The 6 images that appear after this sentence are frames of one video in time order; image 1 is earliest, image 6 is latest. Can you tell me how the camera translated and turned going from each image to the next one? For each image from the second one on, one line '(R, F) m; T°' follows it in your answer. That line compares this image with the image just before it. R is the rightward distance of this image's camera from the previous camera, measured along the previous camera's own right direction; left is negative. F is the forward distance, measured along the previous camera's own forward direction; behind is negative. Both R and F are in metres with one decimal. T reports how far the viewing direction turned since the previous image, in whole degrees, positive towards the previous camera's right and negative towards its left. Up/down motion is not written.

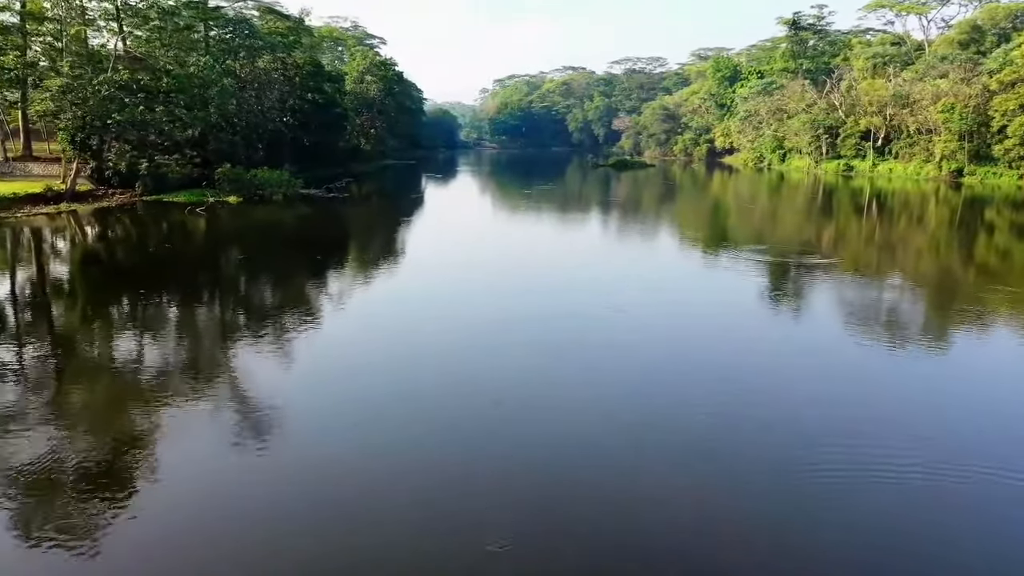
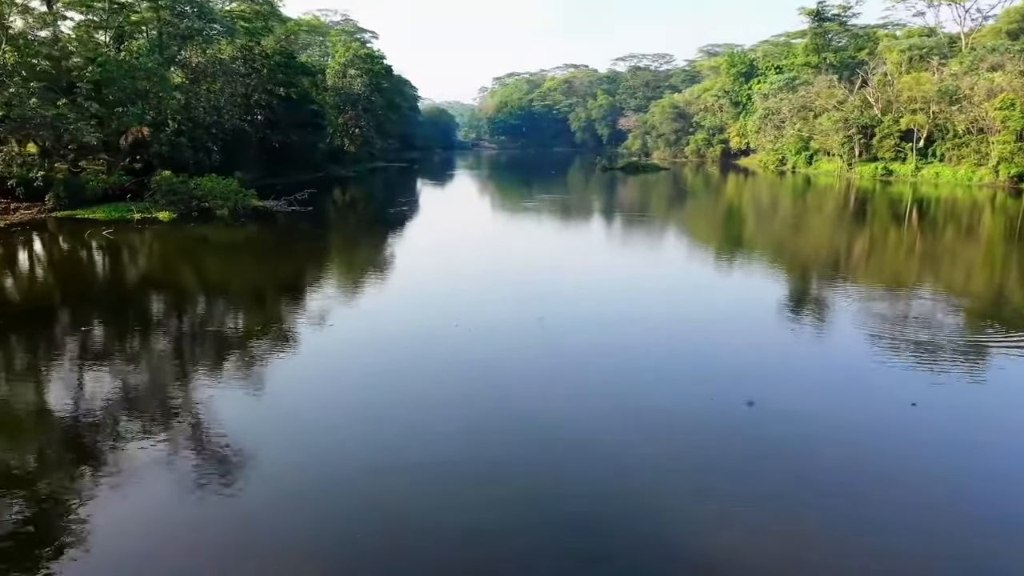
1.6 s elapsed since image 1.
(0.0, +2.8) m; 0°
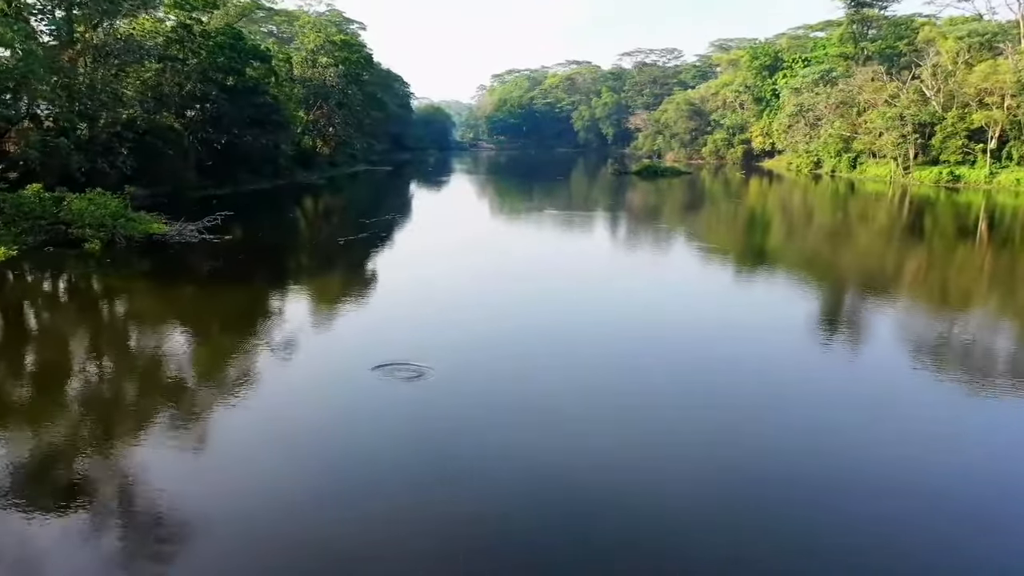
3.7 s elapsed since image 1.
(0.0, +3.6) m; 0°
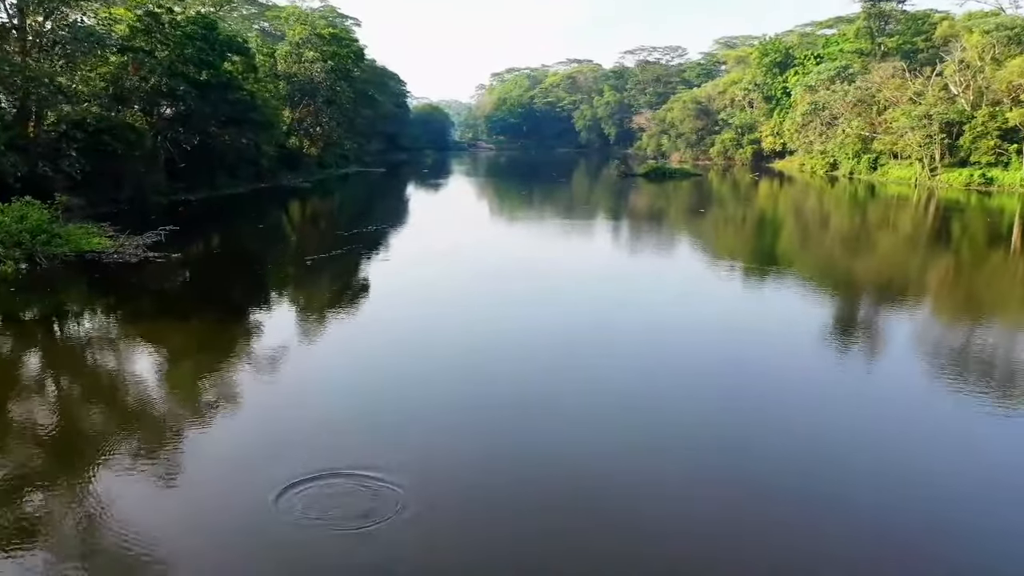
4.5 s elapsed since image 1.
(0.0, +1.4) m; 0°
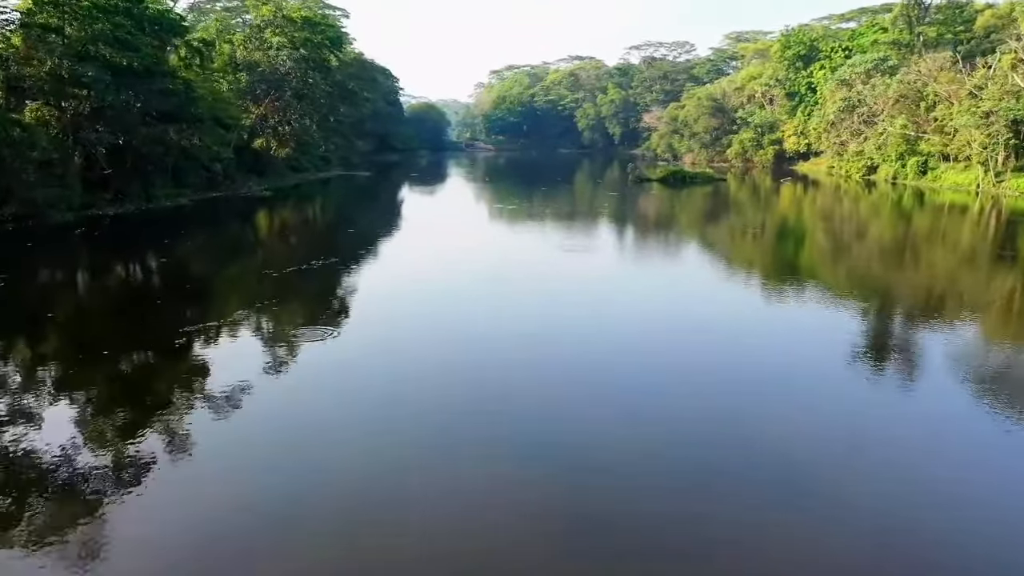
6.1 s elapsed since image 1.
(0.0, +2.8) m; 0°
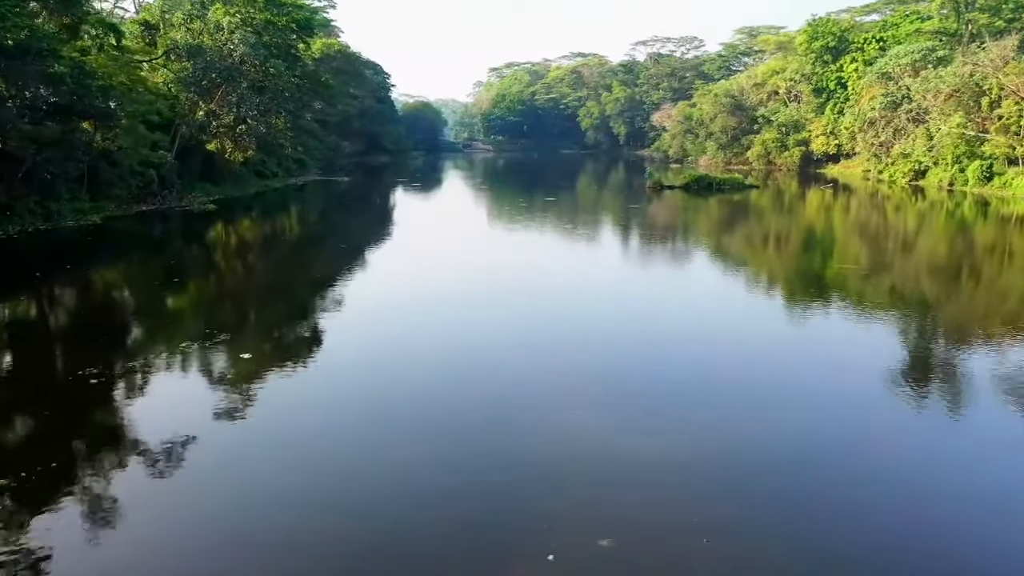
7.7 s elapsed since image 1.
(0.0, +2.8) m; 0°
